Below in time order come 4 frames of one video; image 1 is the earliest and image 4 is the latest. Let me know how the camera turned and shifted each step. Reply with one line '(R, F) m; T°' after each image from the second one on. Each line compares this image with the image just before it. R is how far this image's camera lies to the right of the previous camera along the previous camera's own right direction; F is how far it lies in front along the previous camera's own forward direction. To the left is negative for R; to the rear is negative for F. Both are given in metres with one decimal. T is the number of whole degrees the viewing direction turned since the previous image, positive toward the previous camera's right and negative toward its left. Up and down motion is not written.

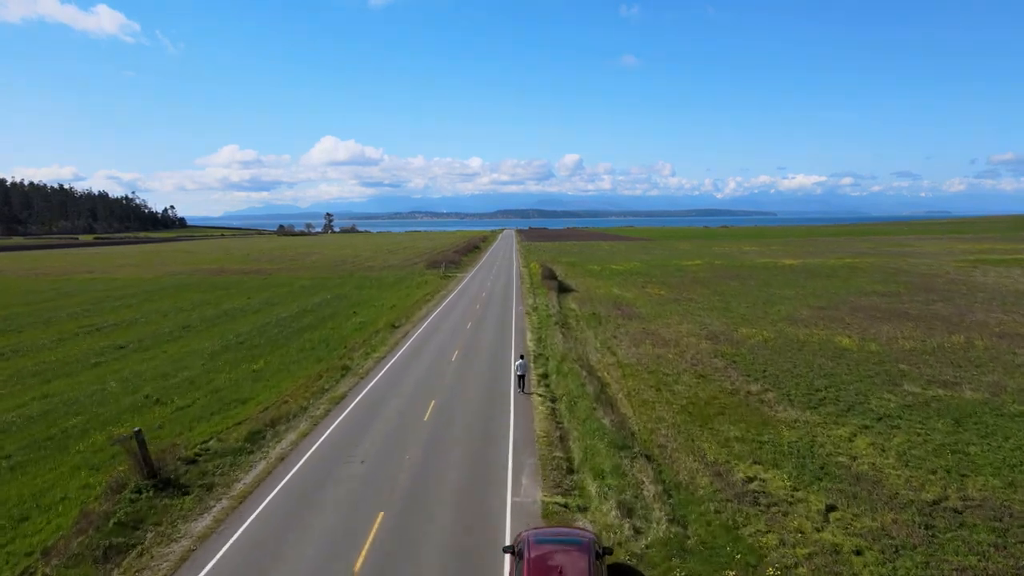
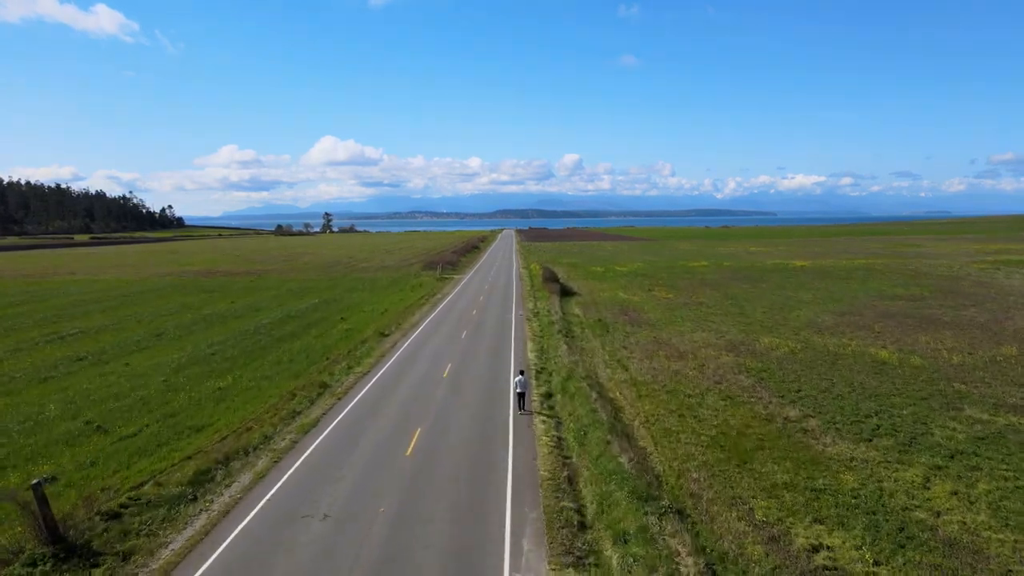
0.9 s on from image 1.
(0.0, +3.5) m; 0°
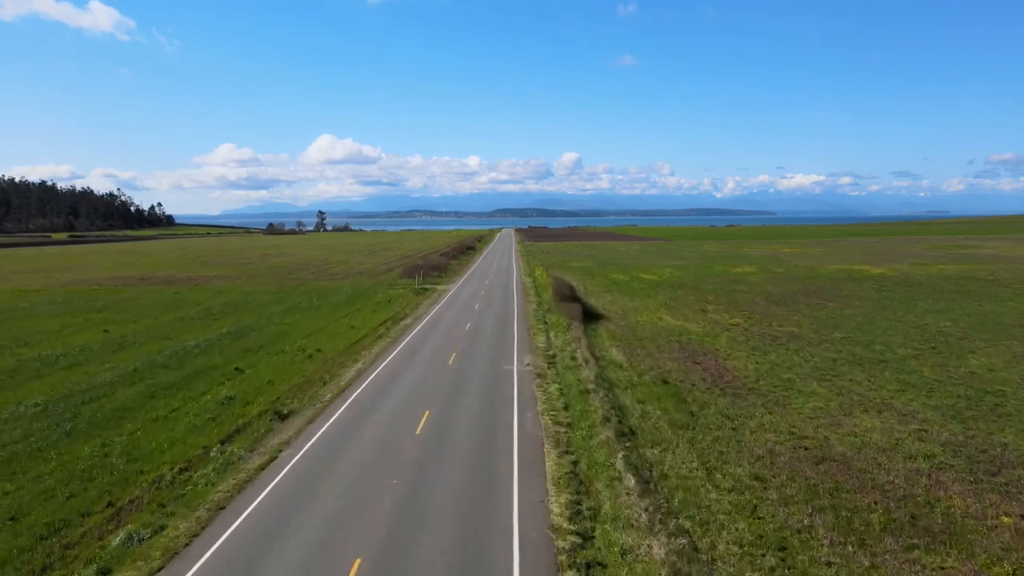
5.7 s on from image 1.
(-0.1, +18.8) m; 0°
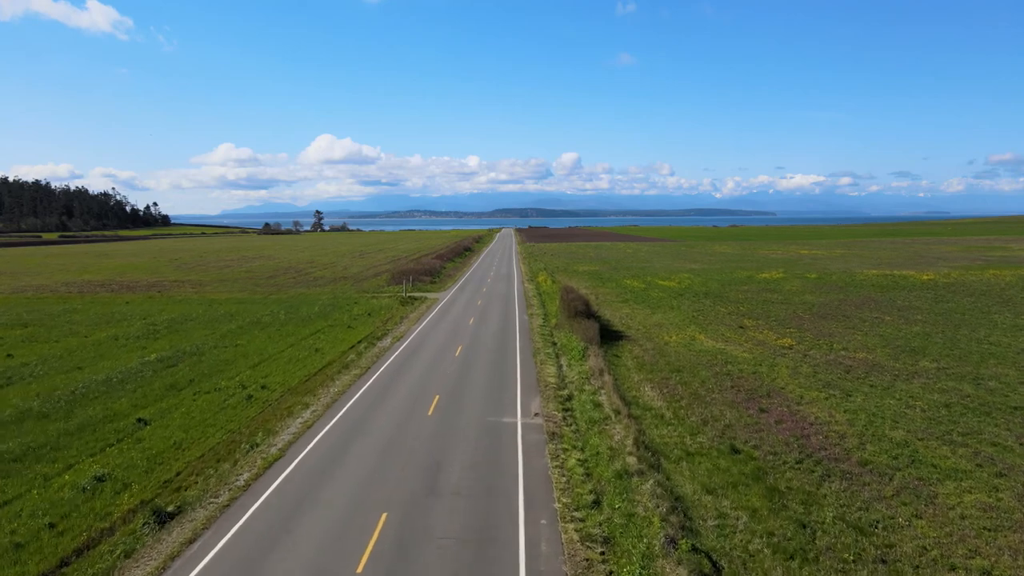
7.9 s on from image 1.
(-0.1, +8.0) m; 0°
